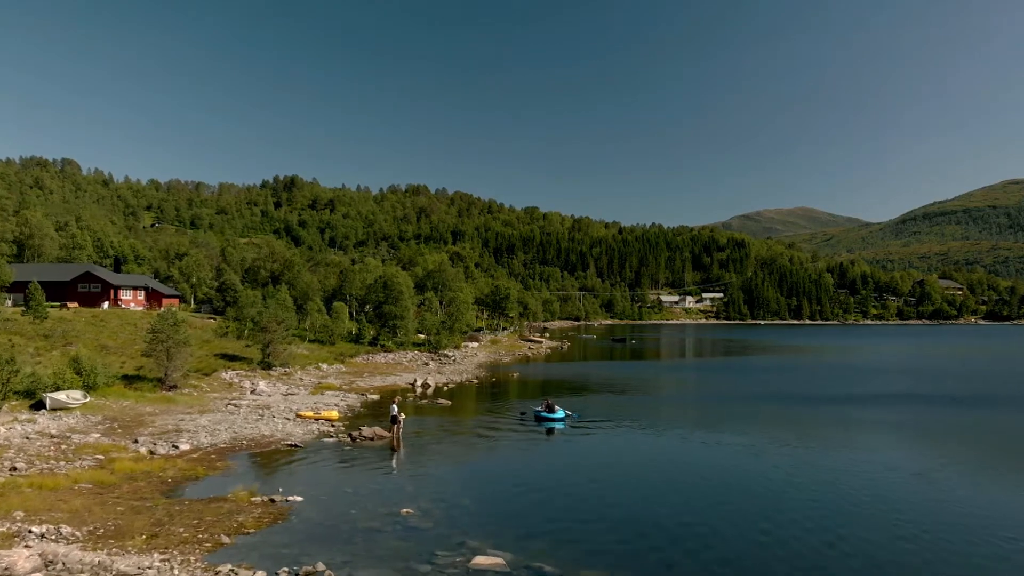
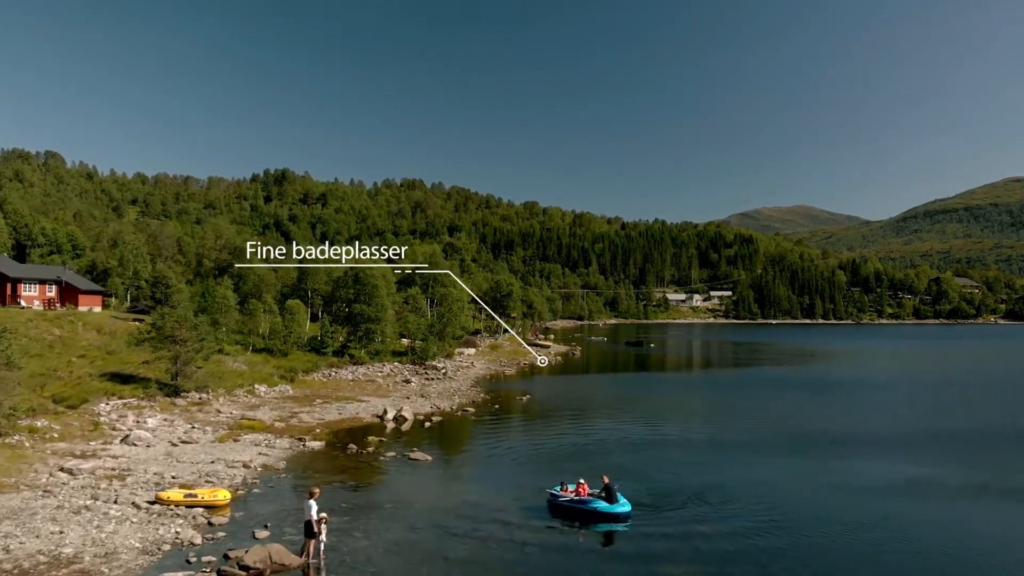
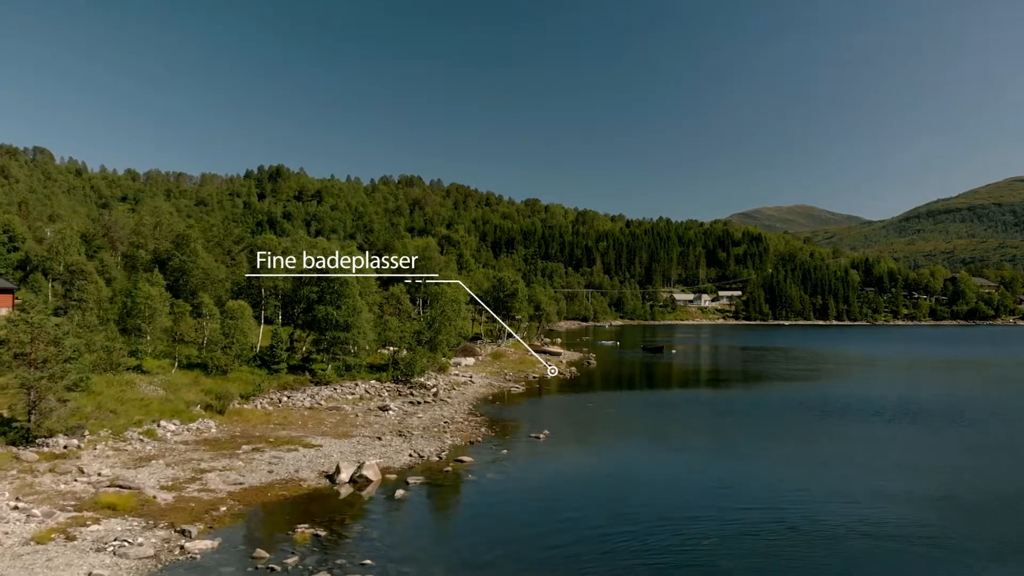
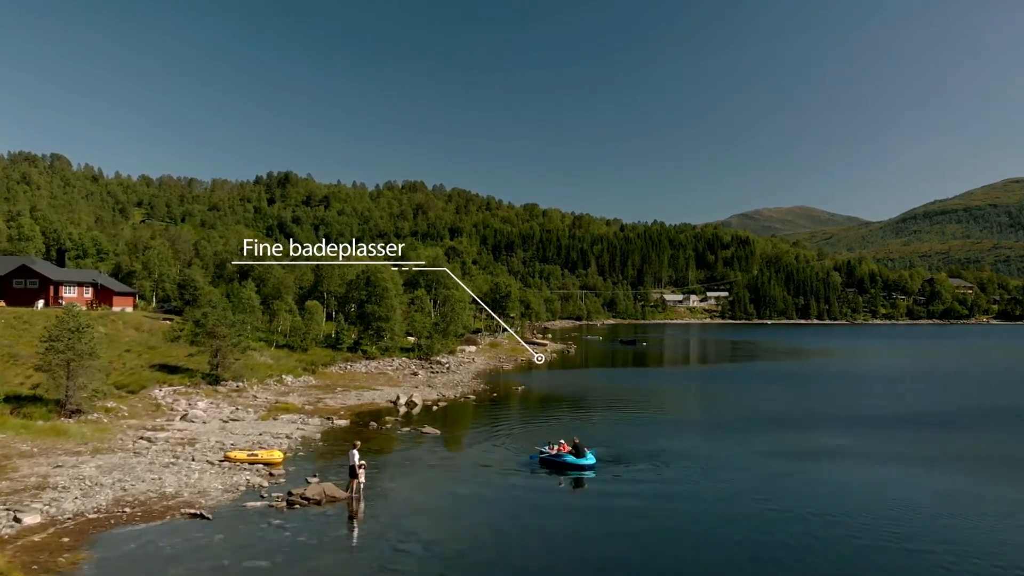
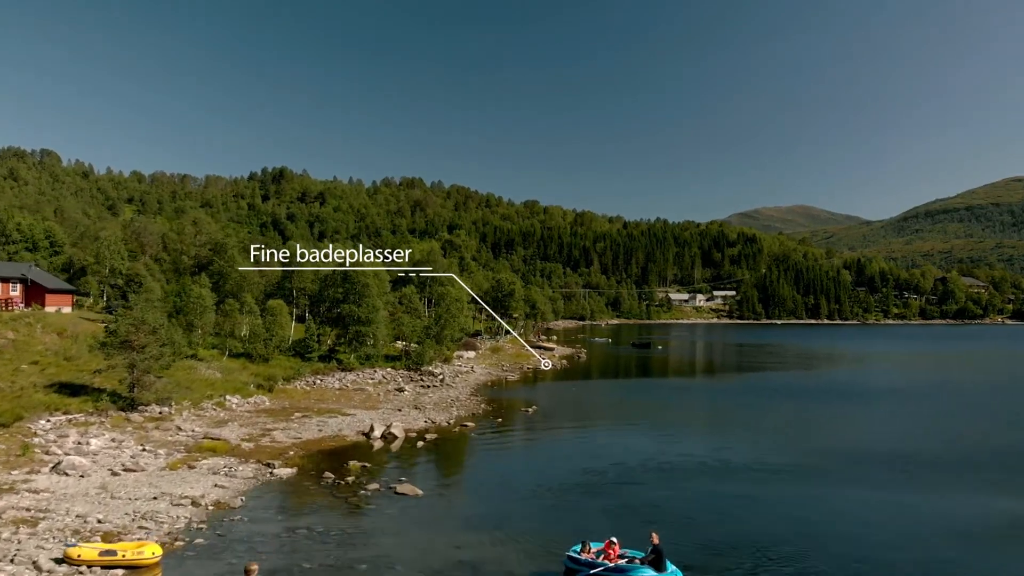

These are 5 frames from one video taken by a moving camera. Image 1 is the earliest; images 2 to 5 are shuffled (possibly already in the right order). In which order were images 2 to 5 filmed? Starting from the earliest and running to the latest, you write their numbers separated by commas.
4, 2, 5, 3
